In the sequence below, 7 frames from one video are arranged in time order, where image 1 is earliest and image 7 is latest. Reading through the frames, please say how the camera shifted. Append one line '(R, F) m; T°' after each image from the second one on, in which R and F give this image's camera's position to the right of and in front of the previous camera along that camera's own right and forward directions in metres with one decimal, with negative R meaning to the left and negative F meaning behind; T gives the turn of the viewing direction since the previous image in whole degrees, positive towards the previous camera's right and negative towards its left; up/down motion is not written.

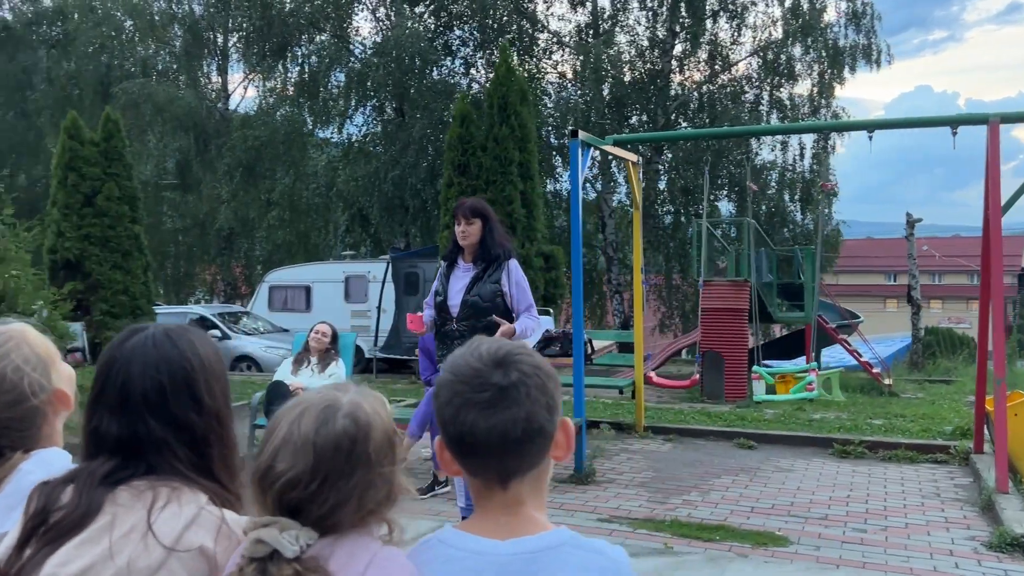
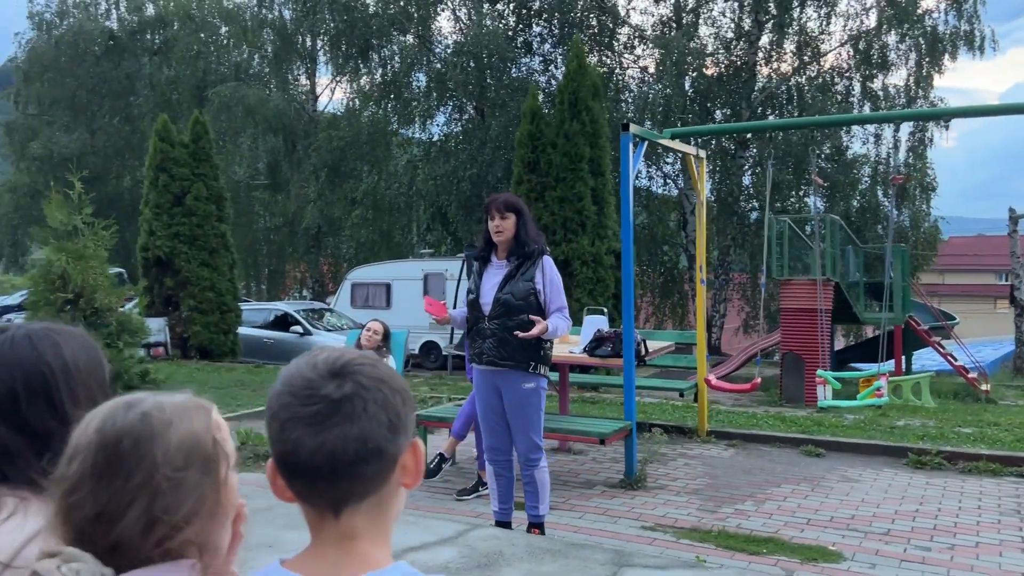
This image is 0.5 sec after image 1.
(+0.3, +0.1) m; -6°
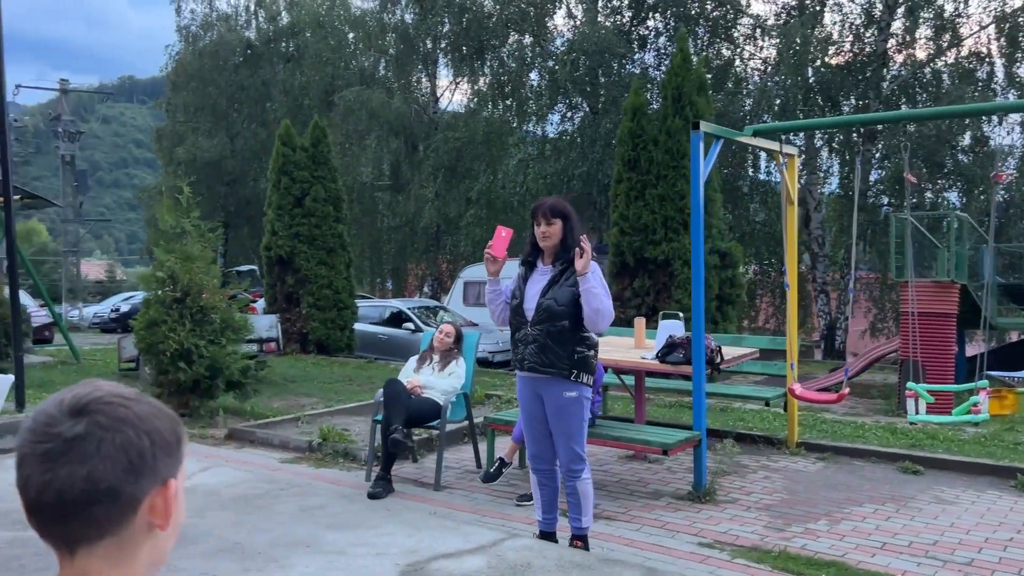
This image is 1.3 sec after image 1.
(+0.4, +0.1) m; -9°
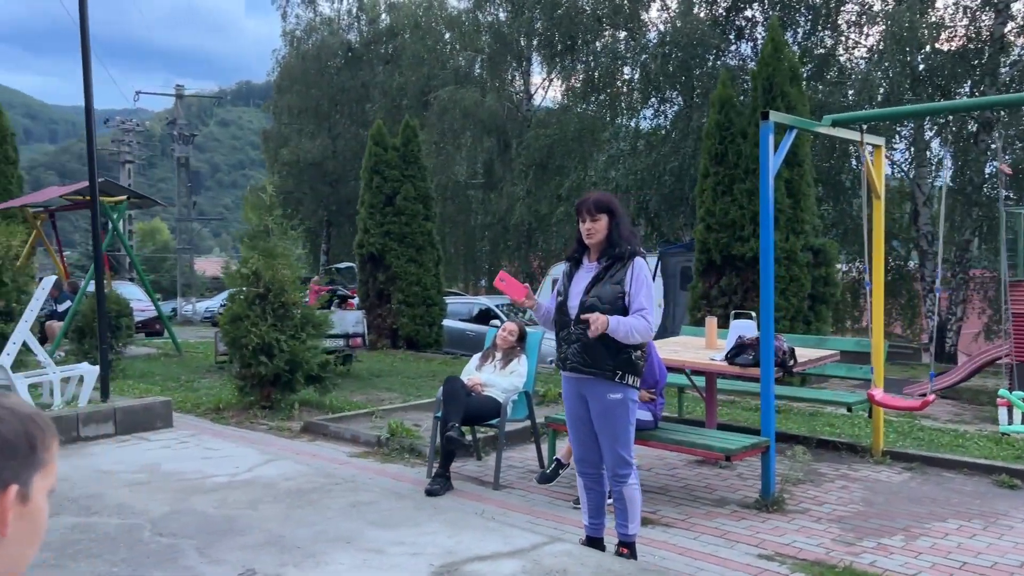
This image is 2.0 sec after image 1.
(+0.3, +0.1) m; -7°
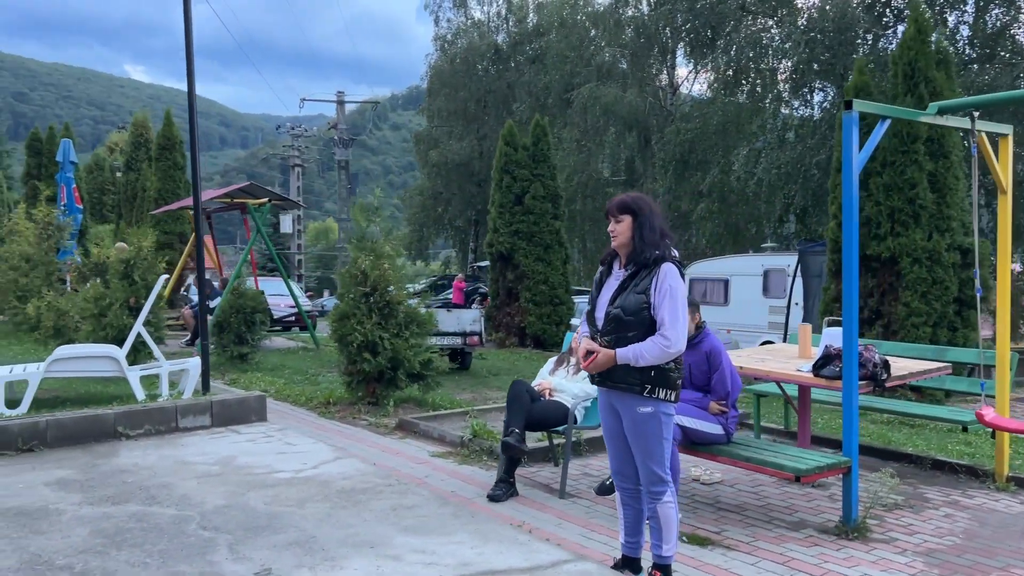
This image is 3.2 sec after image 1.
(+0.6, +0.2) m; -11°
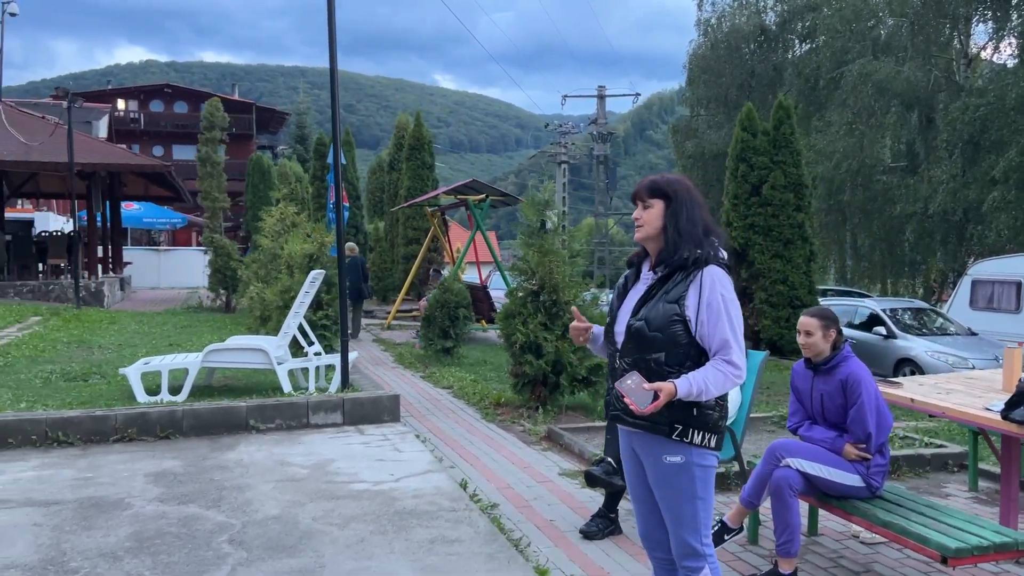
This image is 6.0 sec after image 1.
(+1.0, +0.9) m; -19°
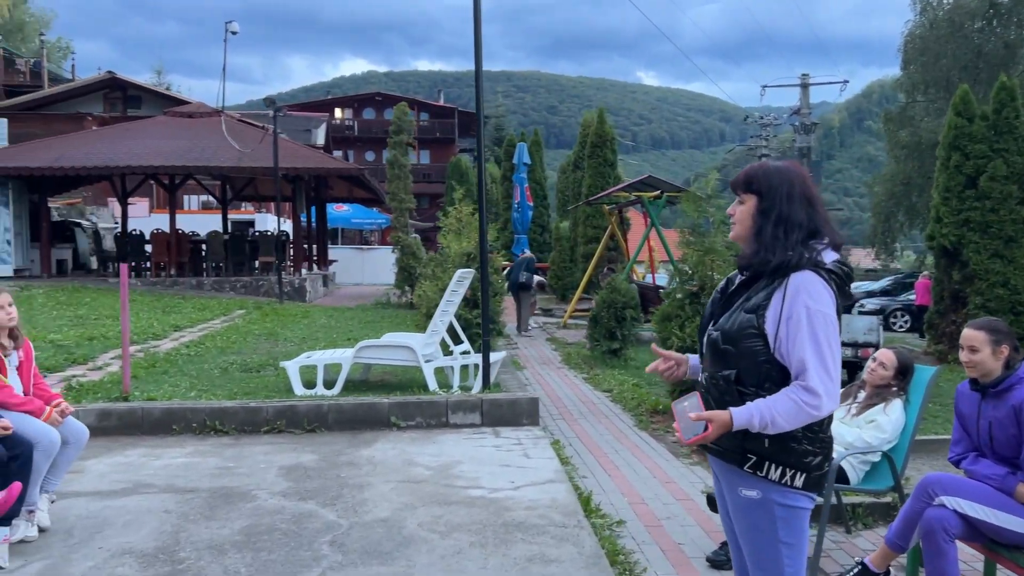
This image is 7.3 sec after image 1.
(+0.4, +0.3) m; -13°
